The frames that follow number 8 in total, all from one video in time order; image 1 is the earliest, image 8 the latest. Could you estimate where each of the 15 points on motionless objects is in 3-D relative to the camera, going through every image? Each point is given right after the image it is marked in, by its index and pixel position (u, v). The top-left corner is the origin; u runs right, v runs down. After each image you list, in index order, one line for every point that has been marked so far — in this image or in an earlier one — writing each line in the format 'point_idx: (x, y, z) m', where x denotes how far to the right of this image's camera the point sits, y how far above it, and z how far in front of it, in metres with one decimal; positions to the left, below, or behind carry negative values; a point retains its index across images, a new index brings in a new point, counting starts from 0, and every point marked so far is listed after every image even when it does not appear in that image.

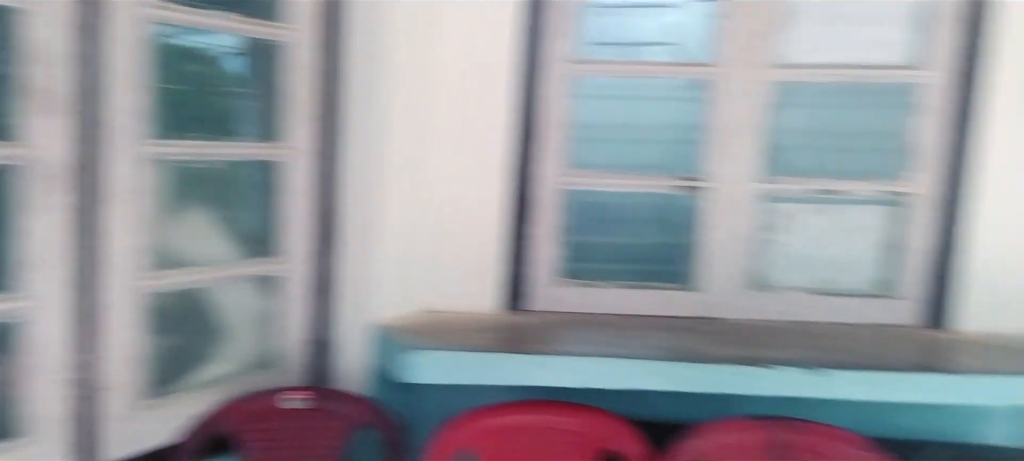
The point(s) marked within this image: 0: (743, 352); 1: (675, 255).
0: (+0.5, -0.2, +1.5) m
1: (+0.4, -0.1, +1.7) m
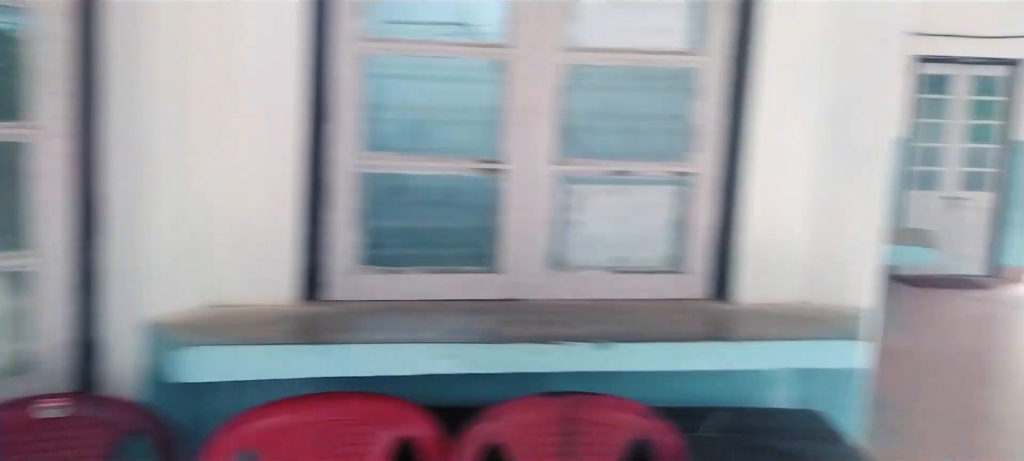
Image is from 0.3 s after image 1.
0: (+0.1, -0.2, +1.5) m
1: (-0.1, 0.0, +1.7) m
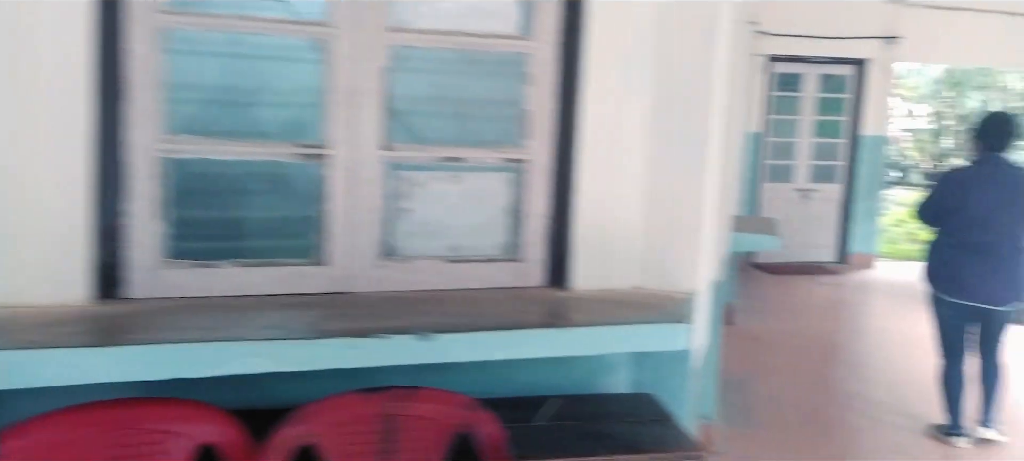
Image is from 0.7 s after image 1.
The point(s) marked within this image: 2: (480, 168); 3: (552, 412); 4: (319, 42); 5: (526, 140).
0: (-0.3, -0.2, +1.4) m
1: (-0.5, 0.0, +1.6) m
2: (-0.1, +0.1, +1.7) m
3: (+0.1, -0.4, +1.6) m
4: (-0.4, +0.4, +1.5) m
5: (0.0, +0.2, +1.7) m
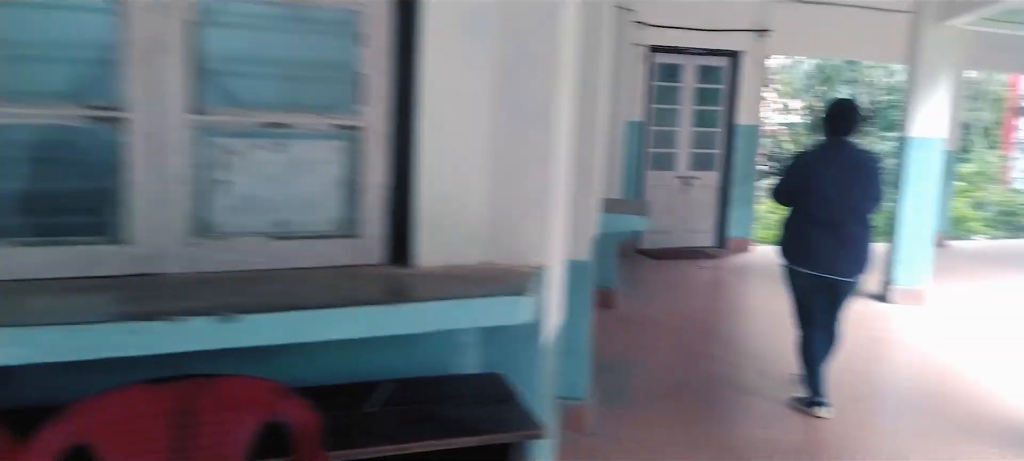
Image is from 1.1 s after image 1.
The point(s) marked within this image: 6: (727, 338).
0: (-0.6, -0.1, +1.3) m
1: (-0.8, +0.1, +1.4) m
2: (-0.4, +0.2, +1.6) m
3: (-0.2, -0.3, +1.5) m
4: (-0.7, +0.4, +1.3) m
5: (-0.3, +0.3, +1.6) m
6: (+1.3, -0.7, +4.5) m
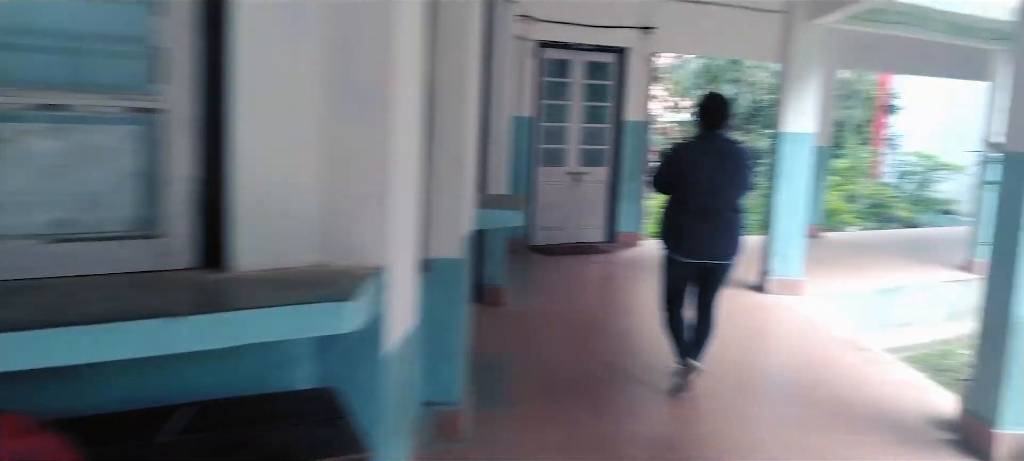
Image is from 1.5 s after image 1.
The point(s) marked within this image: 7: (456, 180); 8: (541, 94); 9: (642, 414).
0: (-0.9, -0.1, +1.0) m
1: (-1.1, 0.0, +1.1) m
2: (-0.8, +0.2, +1.3) m
3: (-0.5, -0.3, +1.3) m
4: (-1.0, +0.4, +1.1) m
5: (-0.7, +0.3, +1.4) m
6: (+0.6, -0.7, +4.5) m
7: (-0.2, +0.2, +2.7) m
8: (+0.3, +1.3, +7.1) m
9: (+0.6, -0.8, +3.3) m
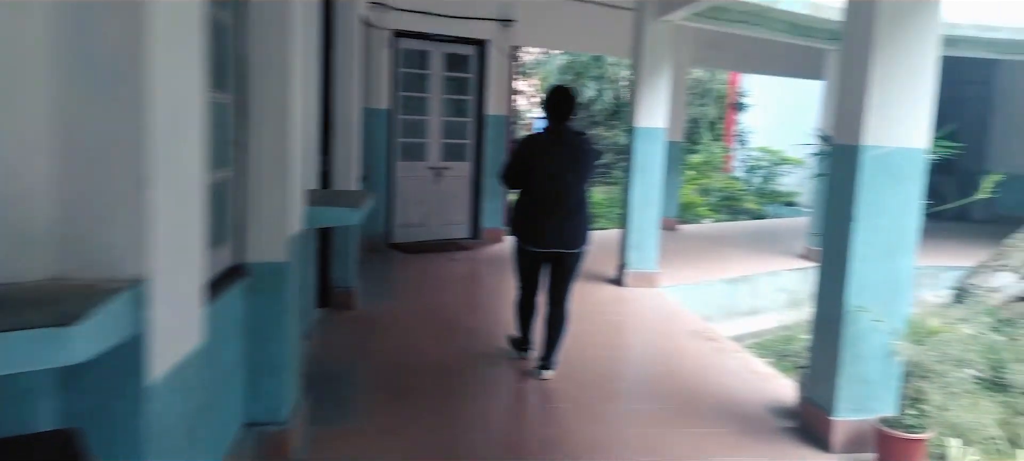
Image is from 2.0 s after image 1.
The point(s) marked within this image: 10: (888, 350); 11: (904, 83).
0: (-1.1, -0.2, +0.7) m
1: (-1.4, 0.0, +0.7) m
2: (-1.1, +0.2, +1.0) m
3: (-0.9, -0.3, +0.9) m
4: (-1.3, +0.4, +0.7) m
5: (-1.0, +0.3, +1.0) m
6: (-0.3, -0.6, +4.3) m
7: (-0.8, +0.2, +2.4) m
8: (-1.1, +1.3, +6.8) m
9: (-0.1, -0.8, +3.2) m
10: (+1.4, -0.5, +2.8) m
11: (+1.4, +0.5, +2.7) m
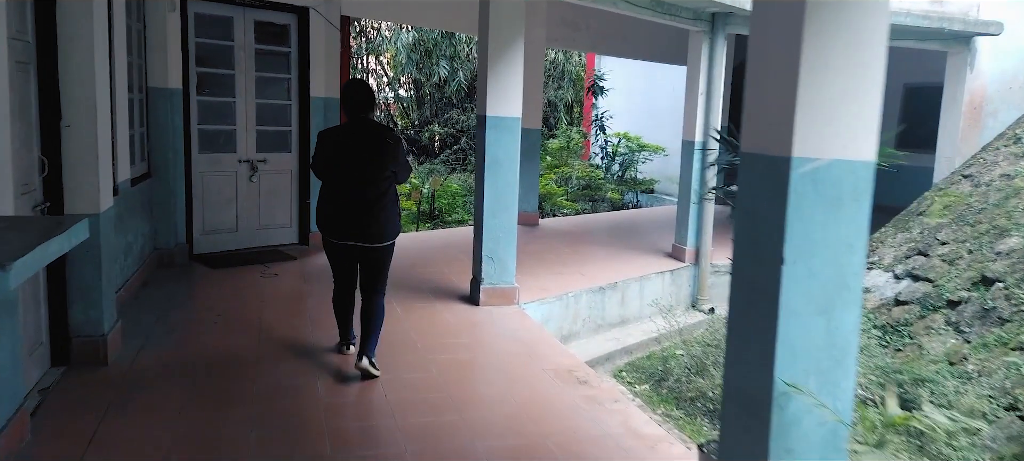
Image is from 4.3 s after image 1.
0: (-1.3, -0.4, -0.6) m
1: (-1.5, -0.2, -0.5) m
2: (-1.3, 0.0, -0.2) m
3: (-1.0, -0.5, -0.2) m
4: (-1.4, +0.2, -0.6) m
5: (-1.2, 0.0, -0.2) m
6: (-1.1, -0.8, +3.2) m
7: (-1.2, 0.0, +1.3) m
8: (-2.3, +1.2, +5.4) m
9: (-0.7, -0.9, +2.1) m
10: (+0.9, -0.6, +2.0) m
11: (+0.9, +0.4, +1.9) m
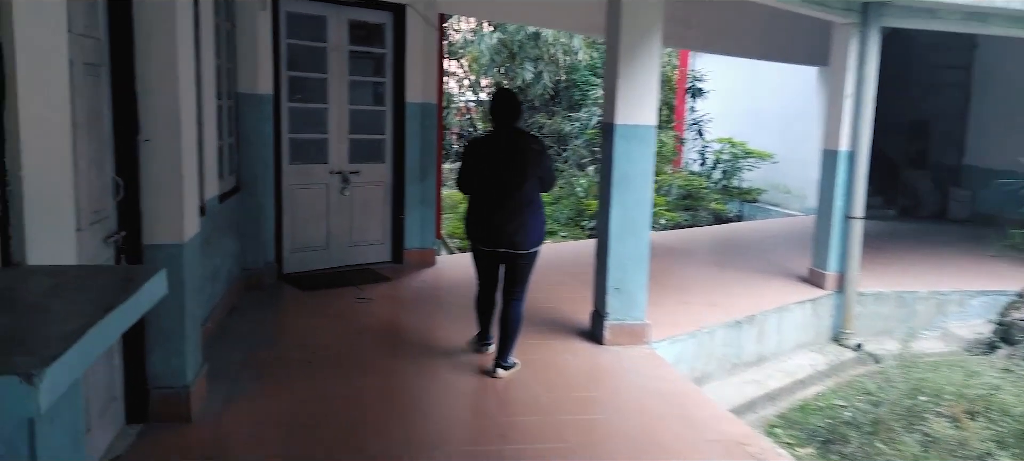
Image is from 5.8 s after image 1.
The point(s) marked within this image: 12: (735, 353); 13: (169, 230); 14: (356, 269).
0: (-1.0, -0.5, -1.1) m
1: (-1.3, -0.3, -1.1) m
2: (-1.0, -0.1, -0.8) m
3: (-0.8, -0.7, -0.8) m
4: (-1.2, +0.1, -1.1) m
5: (-0.9, -0.1, -0.7) m
6: (-0.5, -0.9, +2.6) m
7: (-0.8, -0.1, +0.7) m
8: (-1.5, +1.1, +5.0) m
9: (-0.2, -1.1, +1.5) m
10: (+1.3, -0.7, +1.2) m
11: (+1.3, +0.3, +1.1) m
12: (+1.4, -0.8, +4.7) m
13: (-1.3, 0.0, +2.7) m
14: (-1.2, -0.3, +5.6) m
